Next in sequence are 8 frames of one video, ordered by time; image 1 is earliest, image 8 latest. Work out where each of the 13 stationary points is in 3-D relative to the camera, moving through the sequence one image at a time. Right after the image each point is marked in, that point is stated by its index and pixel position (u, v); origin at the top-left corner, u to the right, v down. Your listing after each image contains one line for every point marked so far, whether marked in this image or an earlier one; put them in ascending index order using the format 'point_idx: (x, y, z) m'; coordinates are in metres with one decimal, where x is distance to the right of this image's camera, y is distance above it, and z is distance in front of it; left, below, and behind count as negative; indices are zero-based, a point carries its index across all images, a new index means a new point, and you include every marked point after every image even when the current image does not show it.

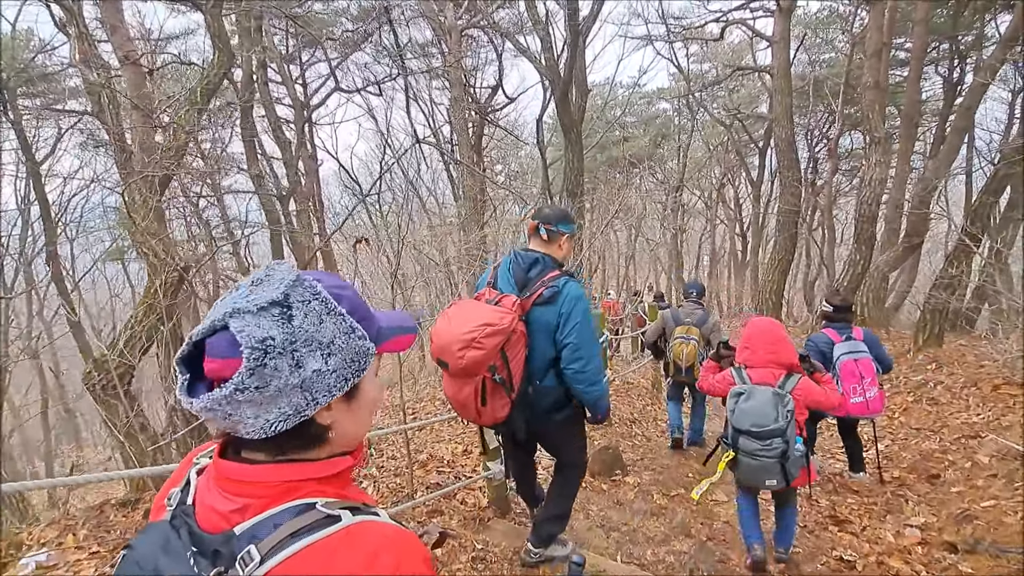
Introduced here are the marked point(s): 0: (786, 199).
0: (+5.3, +1.7, +10.7) m
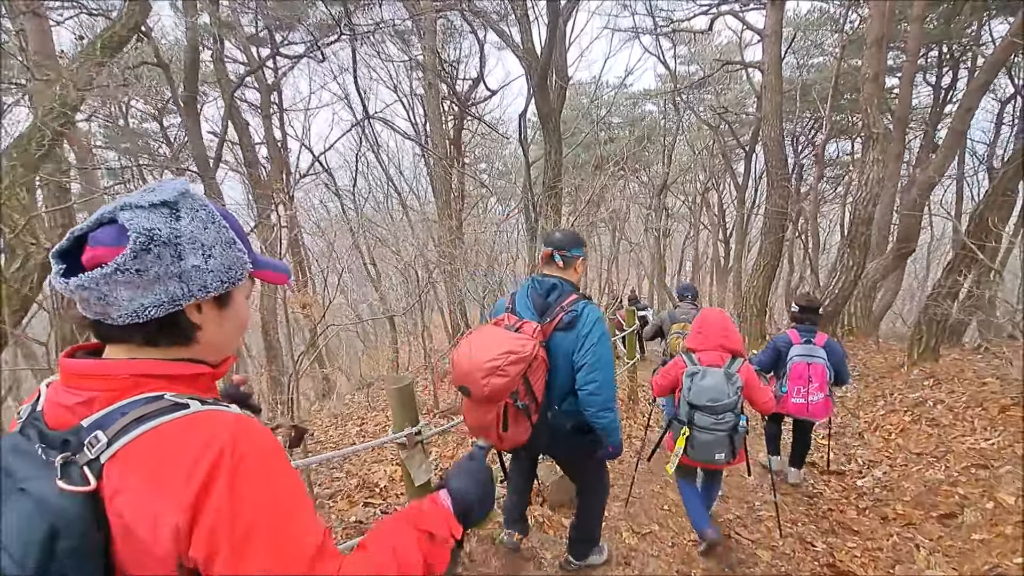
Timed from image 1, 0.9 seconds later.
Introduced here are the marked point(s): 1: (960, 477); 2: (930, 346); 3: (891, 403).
0: (+4.9, +1.6, +10.3) m
1: (+3.4, -1.5, +4.2) m
2: (+4.9, -0.7, +6.5) m
3: (+4.0, -1.2, +5.8) m
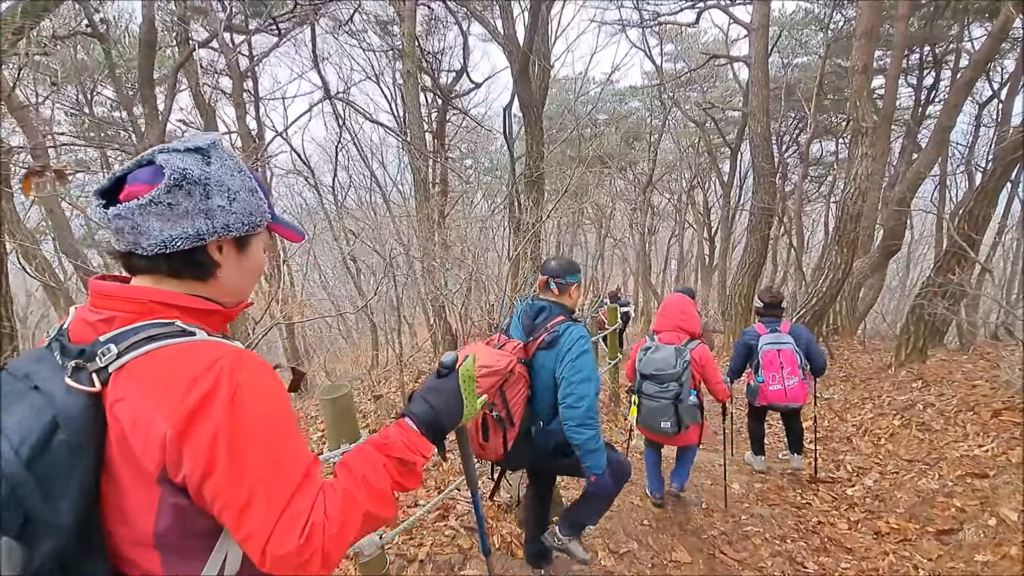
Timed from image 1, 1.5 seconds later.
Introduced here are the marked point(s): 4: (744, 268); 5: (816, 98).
0: (+4.5, +1.6, +10.1) m
1: (+3.2, -1.5, +4.0) m
2: (+4.7, -0.7, +6.3) m
3: (+3.8, -1.2, +5.7) m
4: (+4.4, +0.4, +10.5) m
5: (+7.6, +4.8, +13.8) m
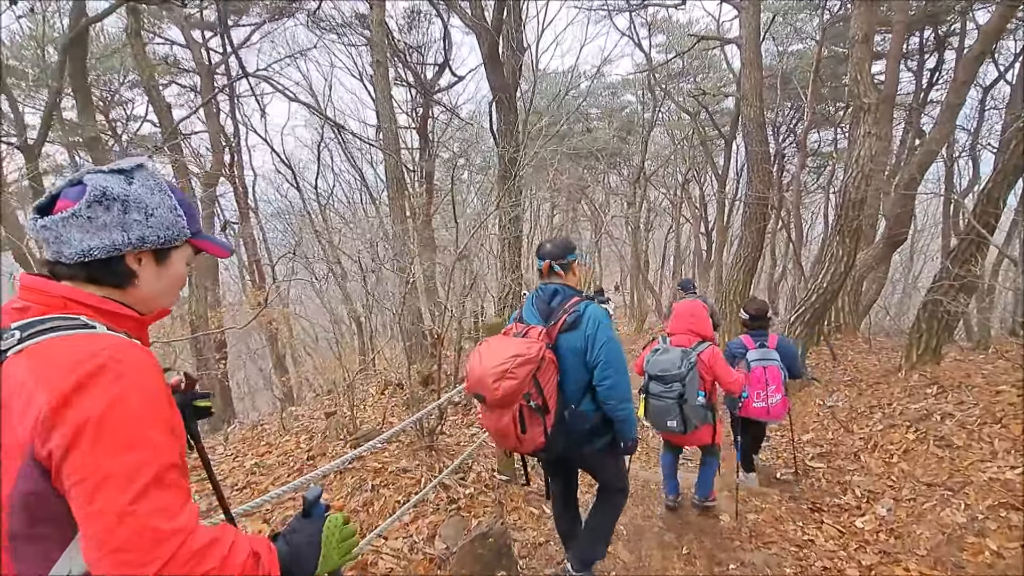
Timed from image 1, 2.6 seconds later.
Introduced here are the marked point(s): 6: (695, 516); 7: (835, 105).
0: (+4.2, +1.7, +9.6) m
1: (+2.9, -1.4, +3.4) m
2: (+4.4, -0.6, +5.8) m
3: (+3.5, -1.2, +5.1) m
4: (+4.1, +0.5, +9.9) m
5: (+7.3, +4.9, +13.2) m
6: (+1.4, -1.8, +4.2) m
7: (+9.0, +5.0, +15.3) m
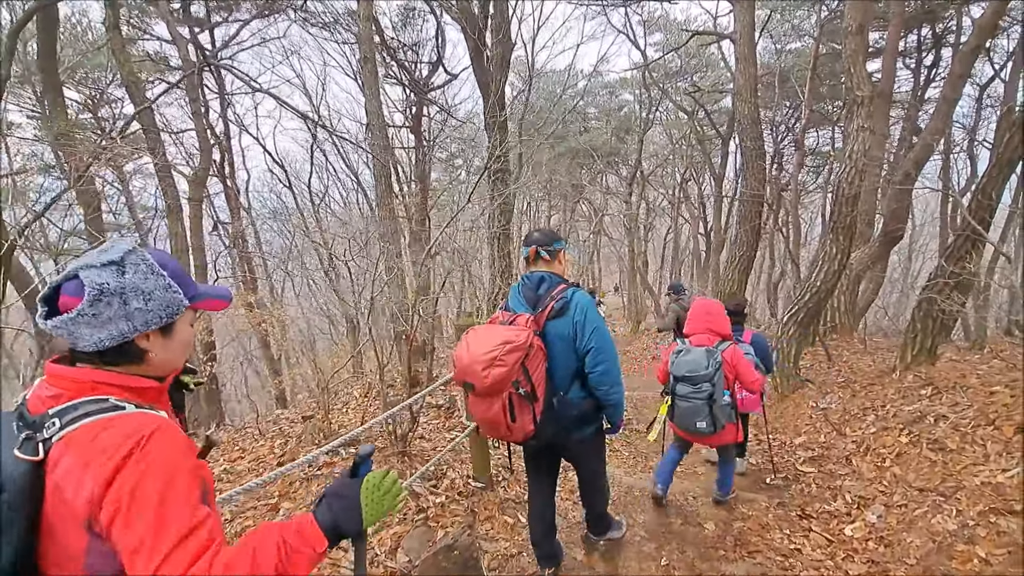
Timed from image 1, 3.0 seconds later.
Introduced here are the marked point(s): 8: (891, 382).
0: (+4.0, +1.7, +9.4) m
1: (+2.8, -1.4, +3.3) m
2: (+4.2, -0.6, +5.7) m
3: (+3.3, -1.2, +5.0) m
4: (+3.9, +0.5, +9.8) m
5: (+7.1, +4.9, +13.1) m
6: (+1.2, -1.8, +4.1) m
7: (+8.8, +5.0, +15.2) m
8: (+3.9, -1.0, +5.6) m
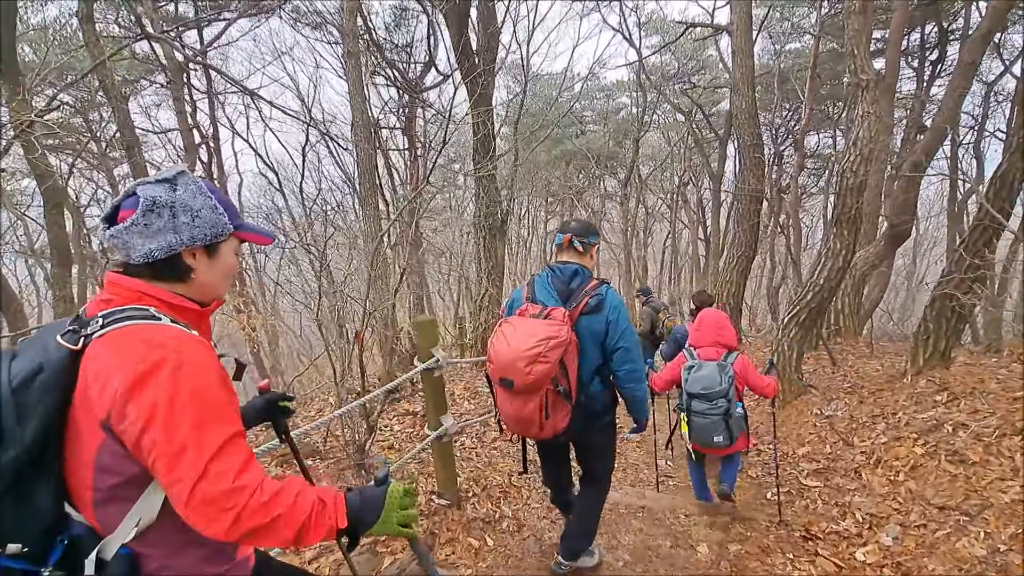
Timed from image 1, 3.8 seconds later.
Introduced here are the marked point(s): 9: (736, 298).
0: (+3.9, +1.6, +9.1) m
1: (+2.6, -1.4, +2.9) m
2: (+4.1, -0.6, +5.3) m
3: (+3.2, -1.2, +4.6) m
4: (+3.8, +0.4, +9.4) m
5: (+7.0, +4.8, +12.8) m
6: (+1.1, -1.7, +3.8) m
7: (+8.7, +4.9, +14.9) m
8: (+3.7, -0.9, +5.3) m
9: (+3.8, -0.2, +9.4) m
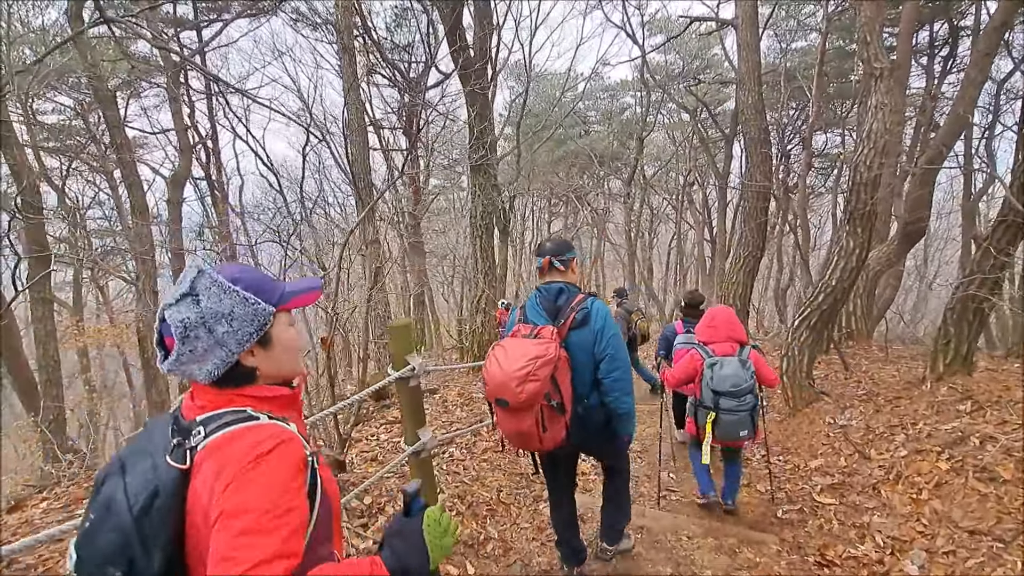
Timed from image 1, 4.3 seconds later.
0: (+3.9, +1.6, +8.8) m
1: (+2.6, -1.4, +2.7) m
2: (+4.0, -0.6, +5.0) m
3: (+3.1, -1.2, +4.3) m
4: (+3.8, +0.4, +9.2) m
5: (+7.0, +4.8, +12.5) m
6: (+1.0, -1.7, +3.5) m
7: (+8.7, +4.9, +14.6) m
8: (+3.7, -1.0, +5.0) m
9: (+3.8, -0.2, +9.1) m
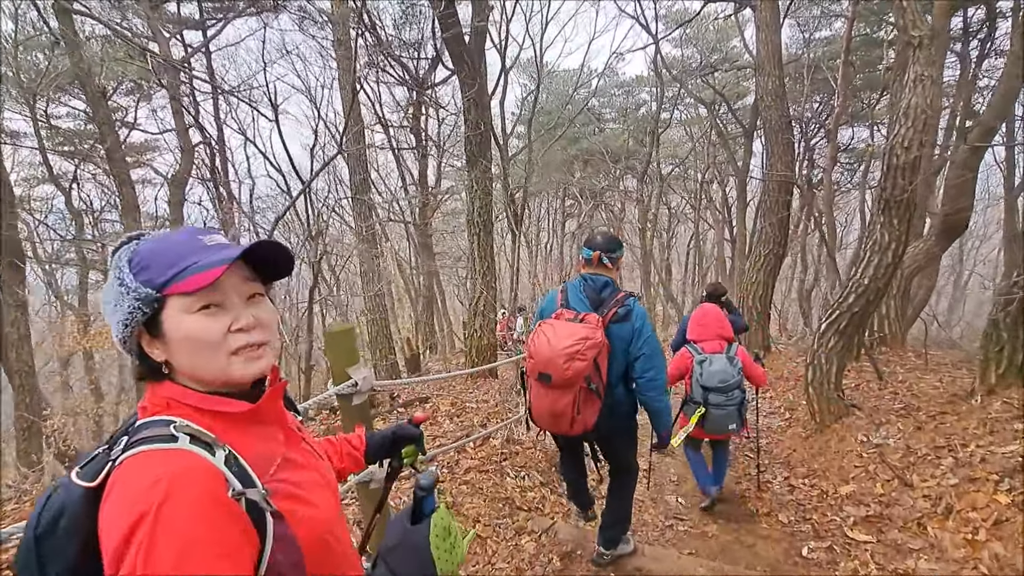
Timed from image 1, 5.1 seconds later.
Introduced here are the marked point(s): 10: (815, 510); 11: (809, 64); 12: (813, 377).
0: (+4.0, +1.6, +8.3) m
1: (+2.4, -1.4, +2.1) m
2: (+4.0, -0.6, +4.4) m
3: (+3.1, -1.2, +3.8) m
4: (+3.9, +0.4, +8.6) m
5: (+7.2, +4.8, +11.8) m
6: (+0.9, -1.7, +3.0) m
7: (+9.0, +4.9, +13.9) m
8: (+3.6, -1.0, +4.4) m
9: (+3.9, -0.2, +8.5) m
10: (+2.2, -1.6, +4.1) m
11: (+7.8, +5.9, +14.4) m
12: (+2.9, -0.8, +5.3) m
